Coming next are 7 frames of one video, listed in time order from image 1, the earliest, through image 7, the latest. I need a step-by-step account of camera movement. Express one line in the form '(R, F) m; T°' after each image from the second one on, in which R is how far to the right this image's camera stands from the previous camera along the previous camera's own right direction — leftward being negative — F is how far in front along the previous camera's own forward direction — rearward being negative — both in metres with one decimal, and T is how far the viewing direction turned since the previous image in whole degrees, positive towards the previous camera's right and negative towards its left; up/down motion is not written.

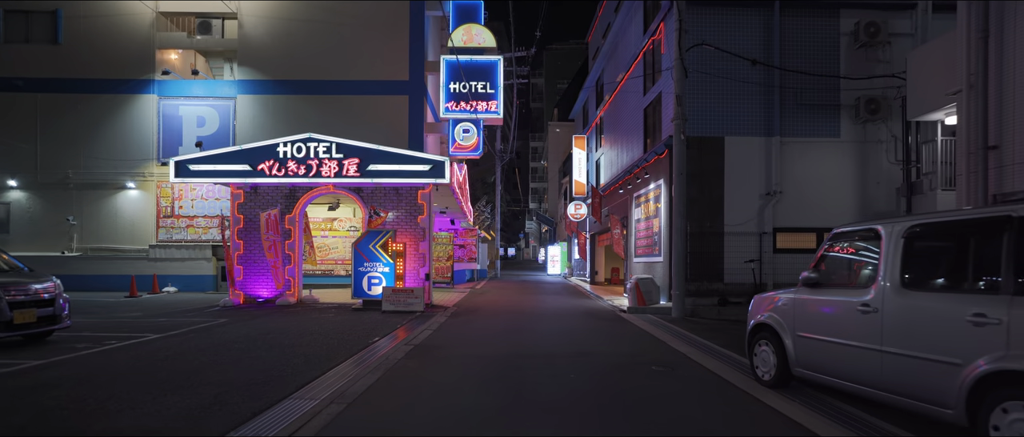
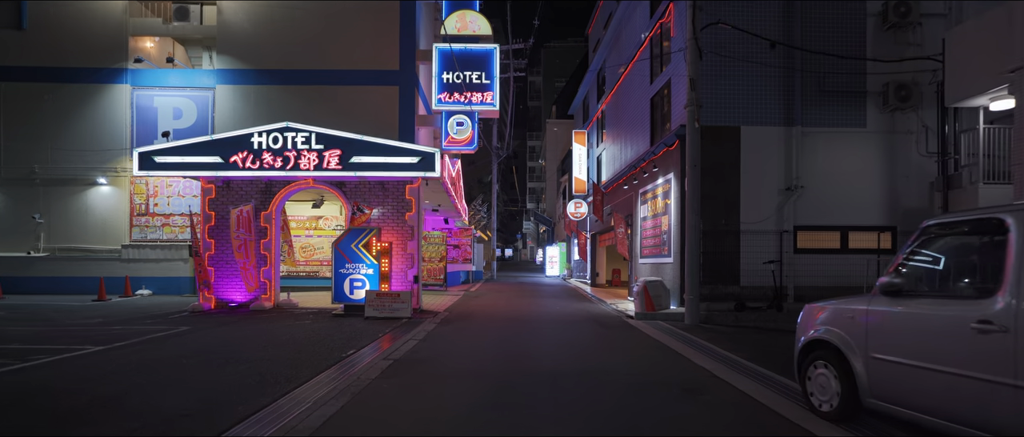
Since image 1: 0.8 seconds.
(0.0, +1.5) m; 0°
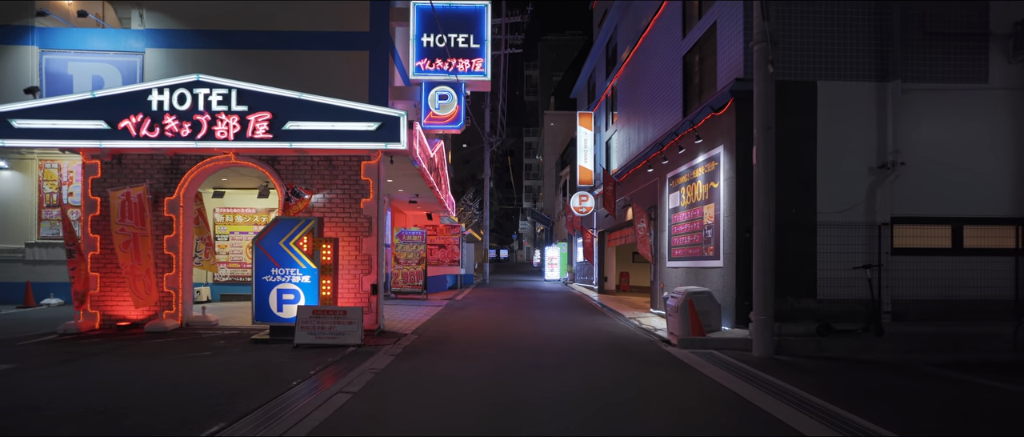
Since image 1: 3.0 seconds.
(0.0, +4.2) m; 0°
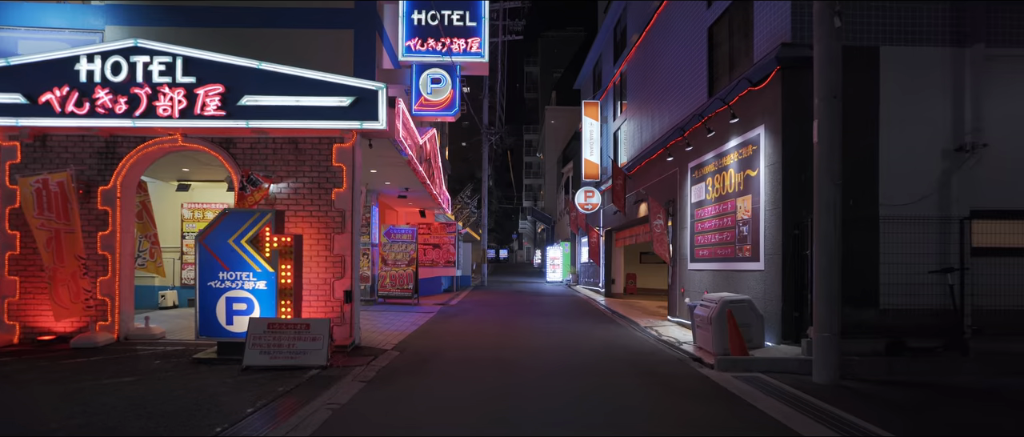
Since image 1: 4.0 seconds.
(0.0, +1.9) m; 0°
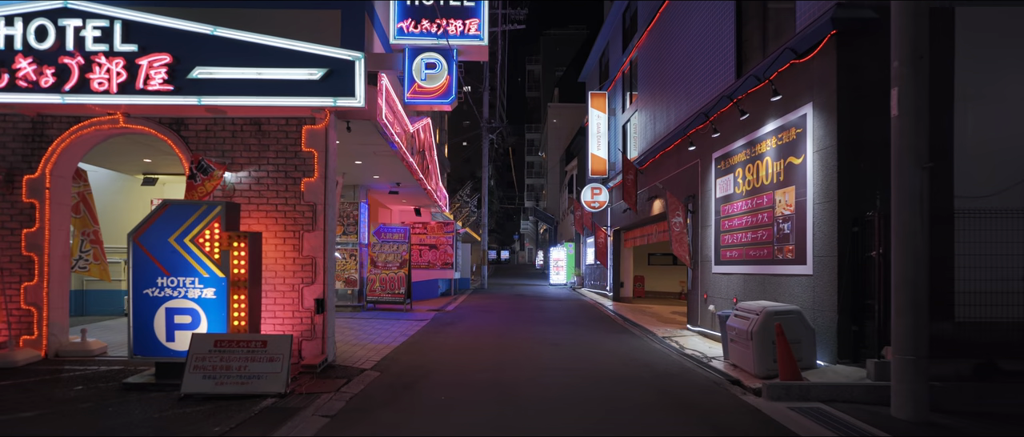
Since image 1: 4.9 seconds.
(0.0, +1.6) m; 0°
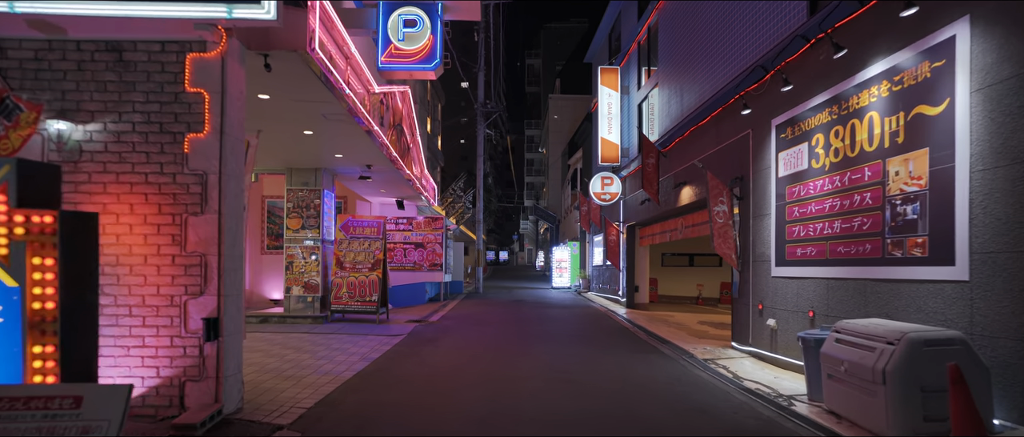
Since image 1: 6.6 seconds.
(0.0, +3.0) m; 0°
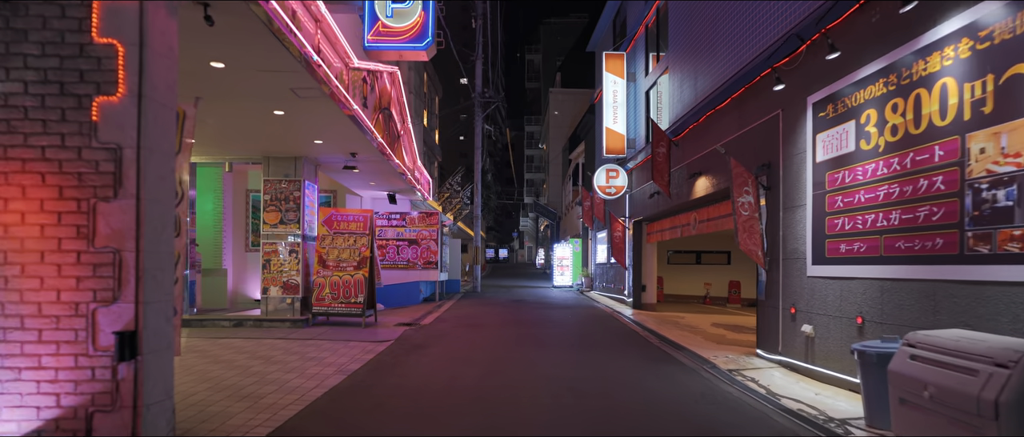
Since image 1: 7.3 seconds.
(0.0, +1.2) m; 0°
